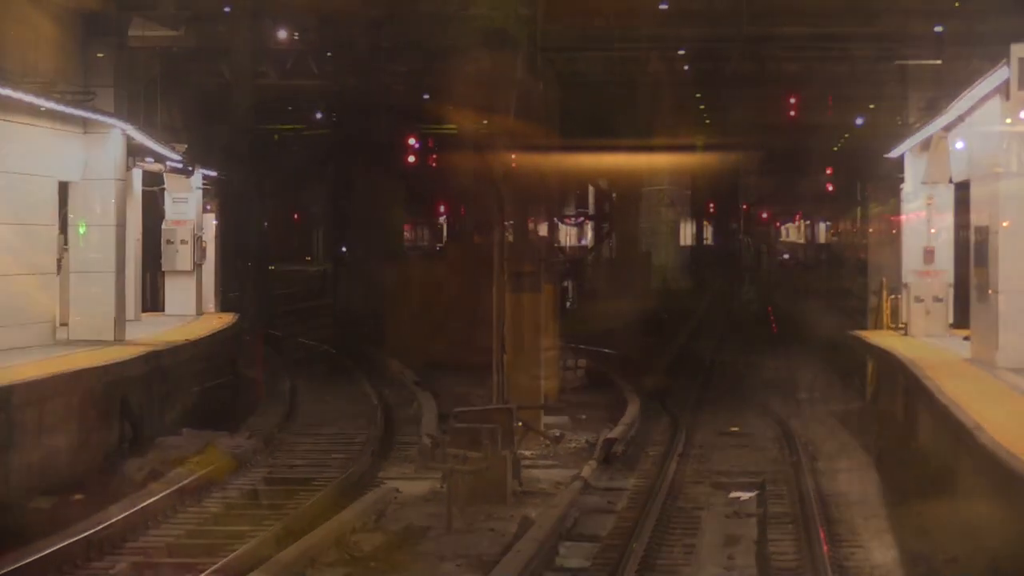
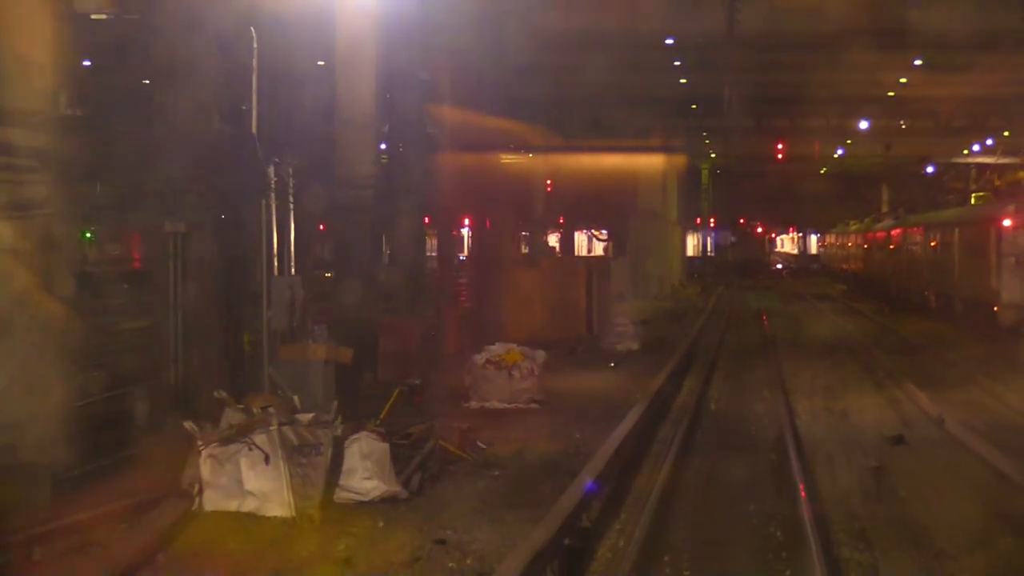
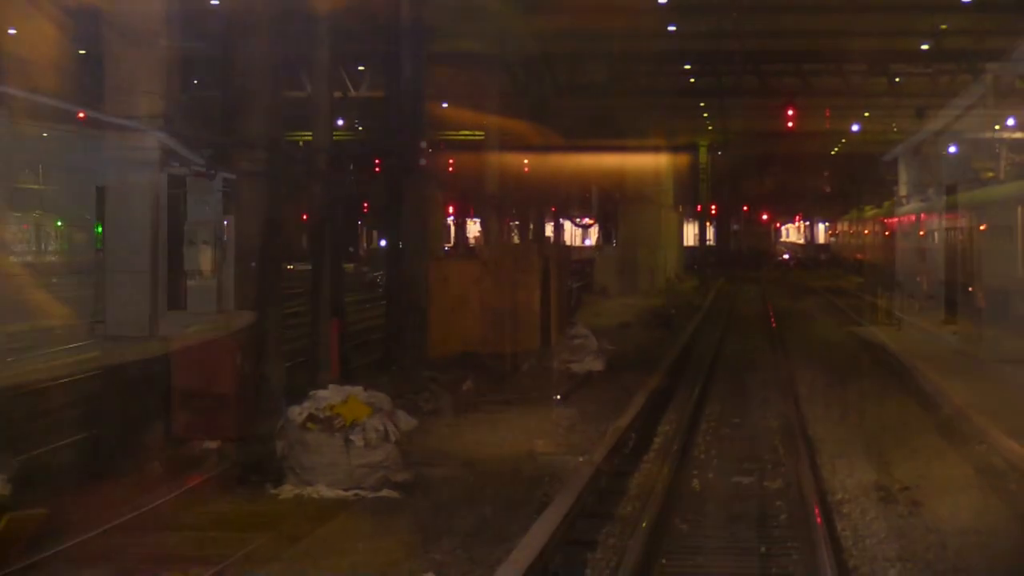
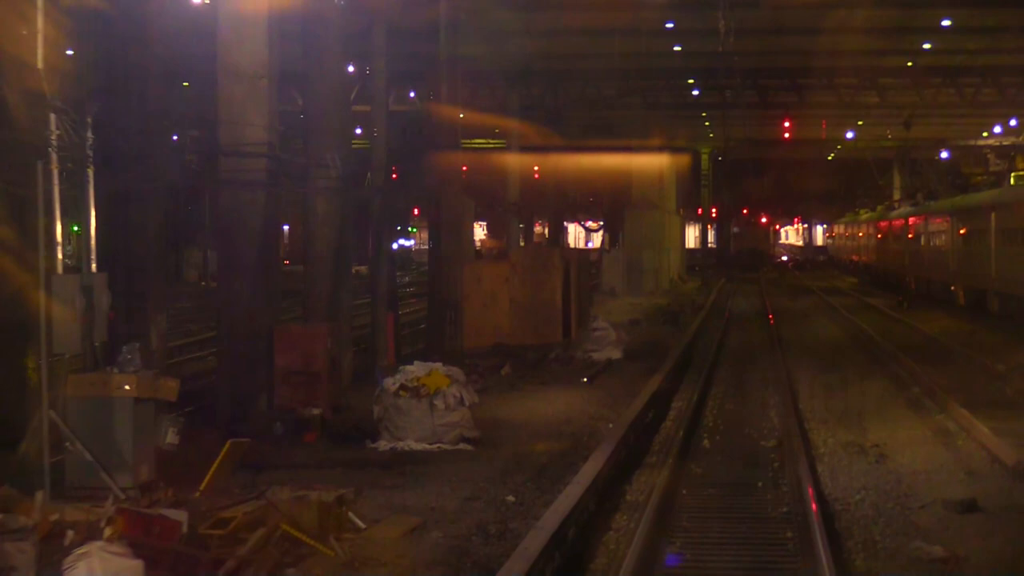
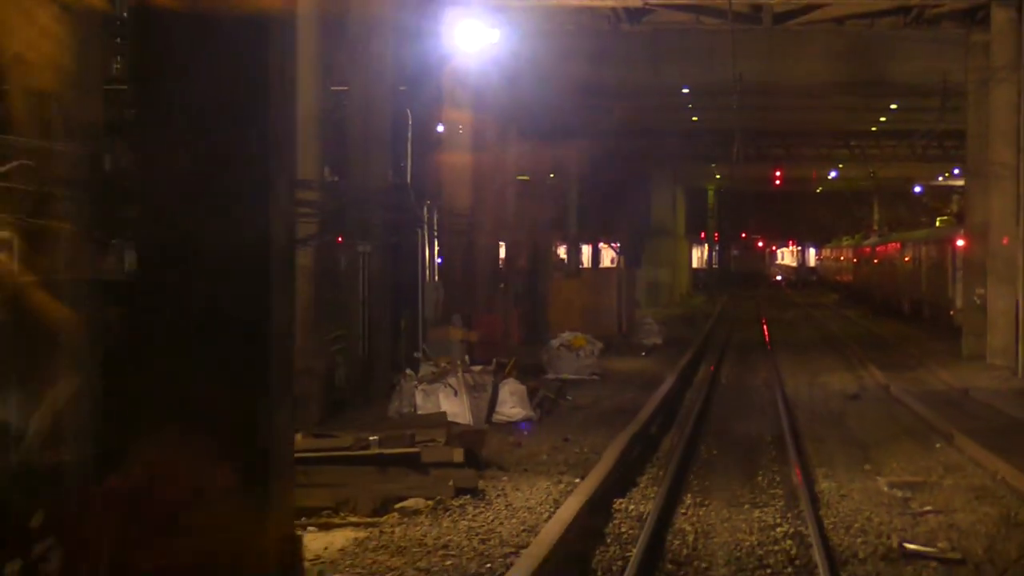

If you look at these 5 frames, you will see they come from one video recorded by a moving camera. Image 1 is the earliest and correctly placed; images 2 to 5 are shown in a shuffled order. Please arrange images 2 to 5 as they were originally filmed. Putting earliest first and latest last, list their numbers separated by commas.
3, 4, 2, 5
